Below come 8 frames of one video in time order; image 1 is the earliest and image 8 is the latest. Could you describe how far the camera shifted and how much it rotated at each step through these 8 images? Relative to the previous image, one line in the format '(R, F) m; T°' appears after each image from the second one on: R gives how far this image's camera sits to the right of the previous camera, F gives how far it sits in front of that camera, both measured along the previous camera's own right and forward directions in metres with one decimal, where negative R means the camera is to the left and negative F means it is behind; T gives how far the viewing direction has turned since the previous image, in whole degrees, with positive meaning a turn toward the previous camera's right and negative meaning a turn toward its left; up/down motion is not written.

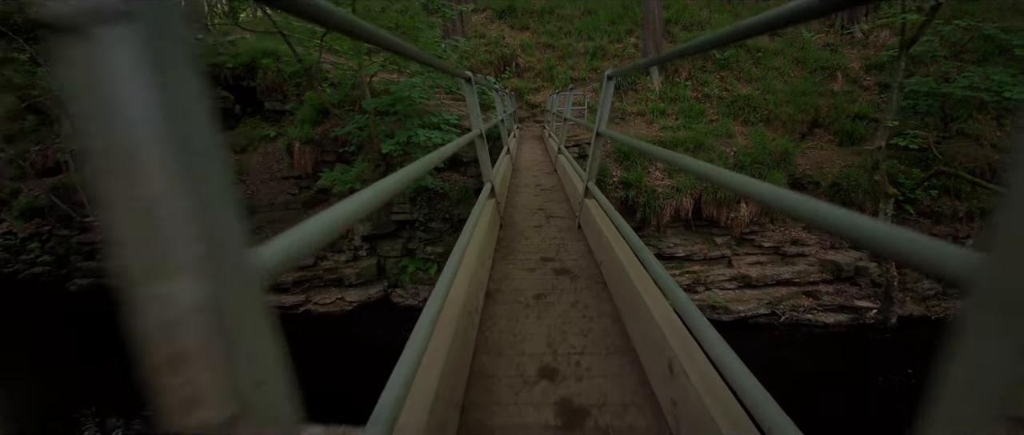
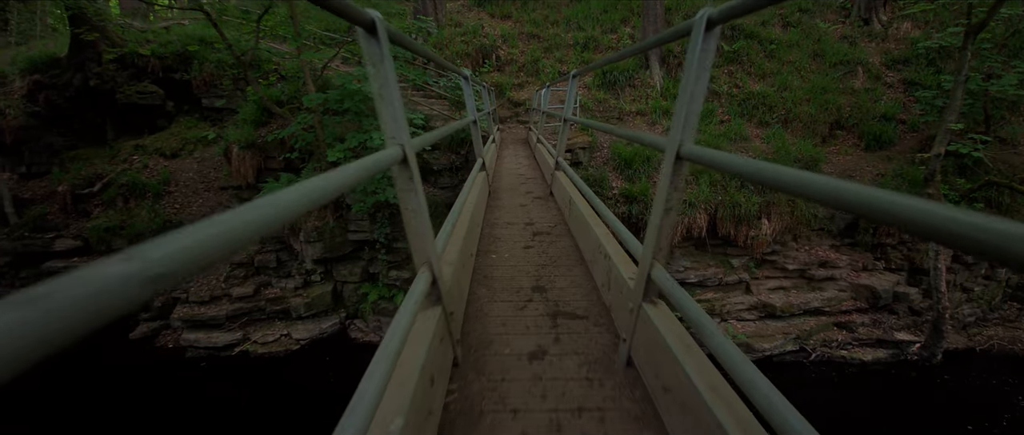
(0.0, +1.3) m; +2°
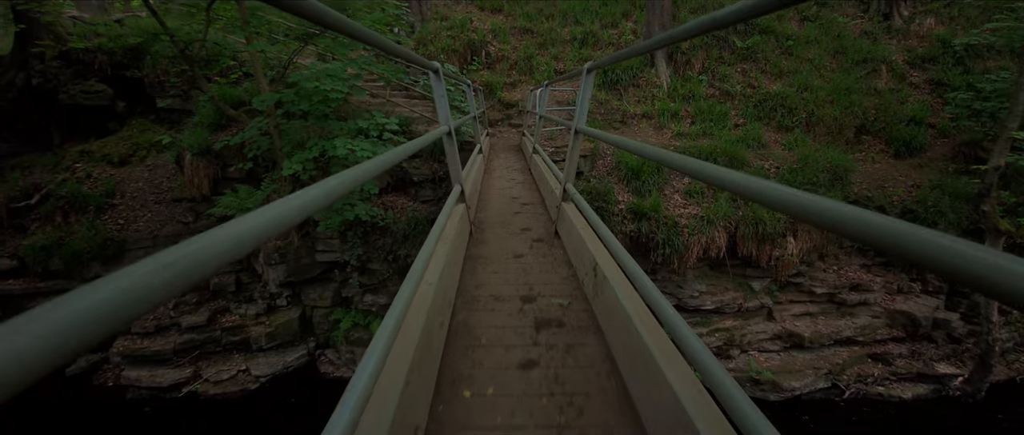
(0.0, +0.8) m; +1°
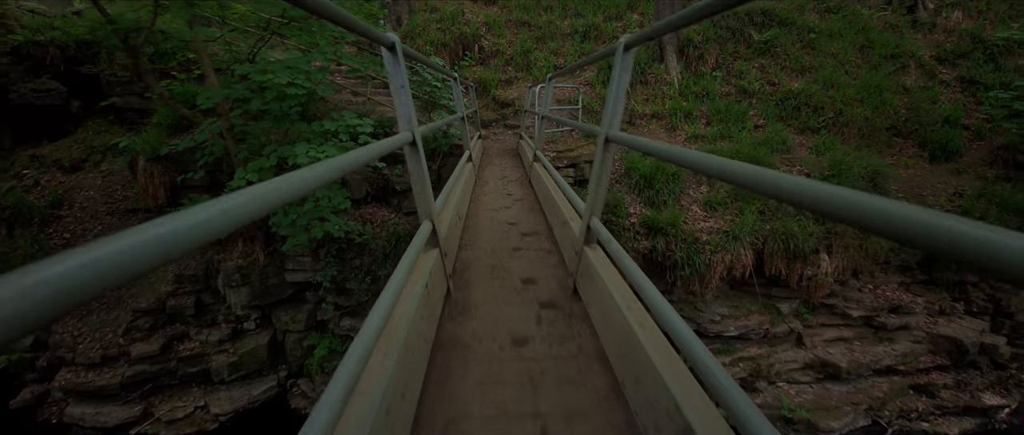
(0.0, +0.7) m; +1°
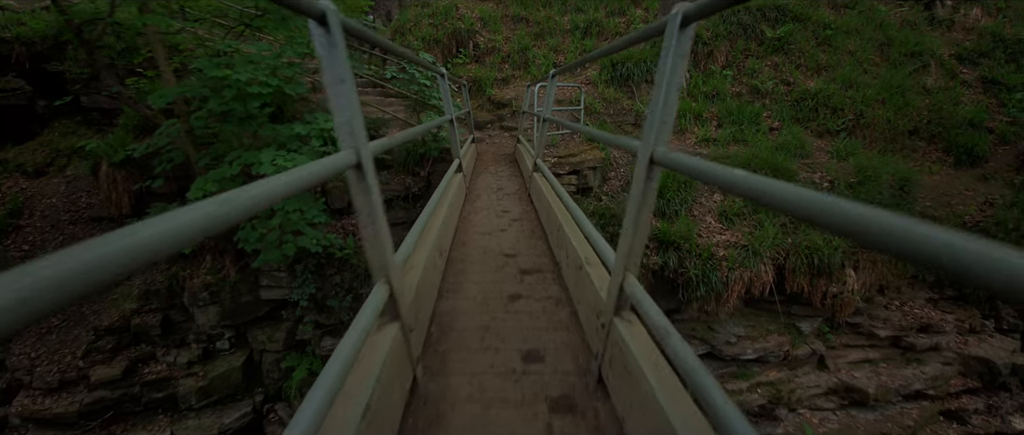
(0.0, +0.5) m; 0°
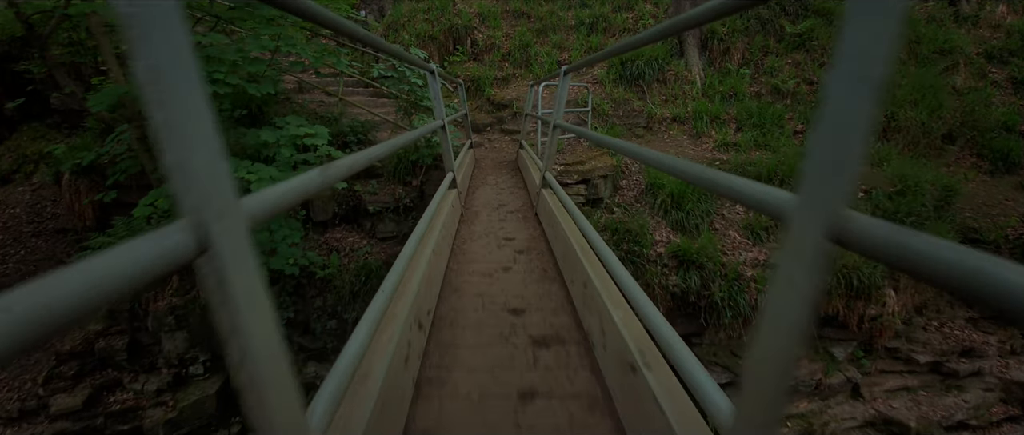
(0.0, +0.5) m; 0°
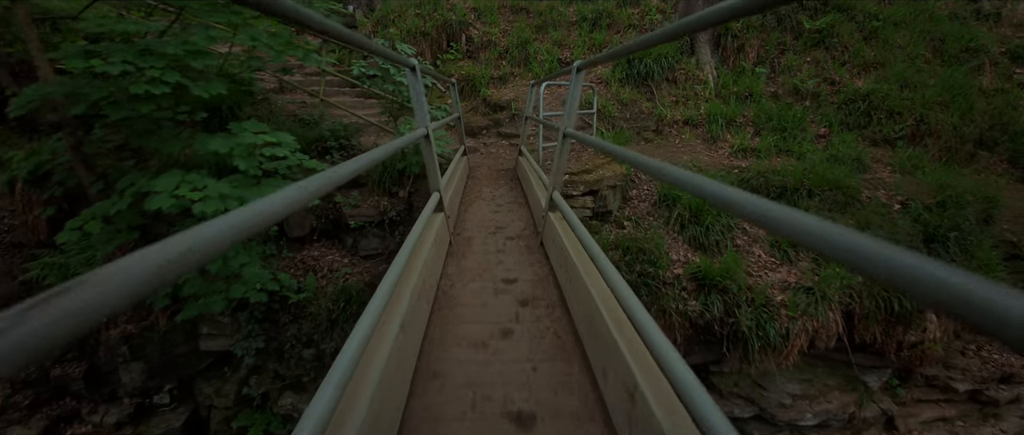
(0.0, +0.4) m; 0°
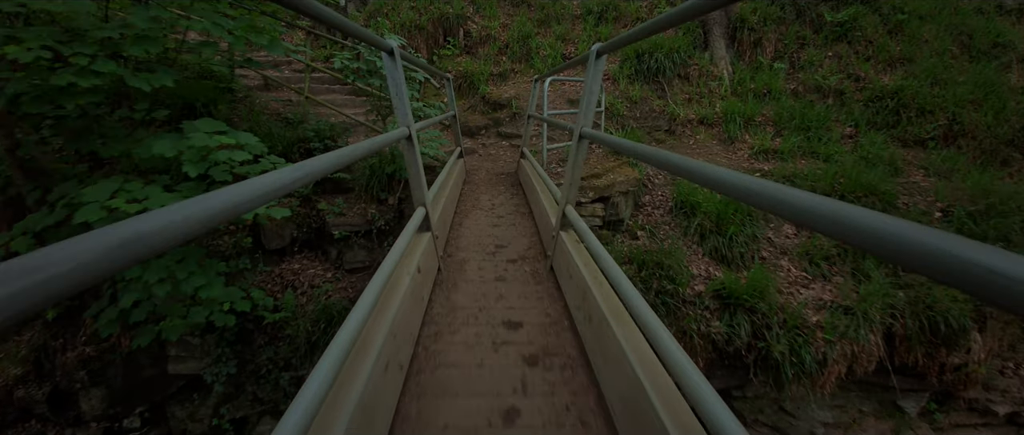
(0.0, +0.4) m; 0°
